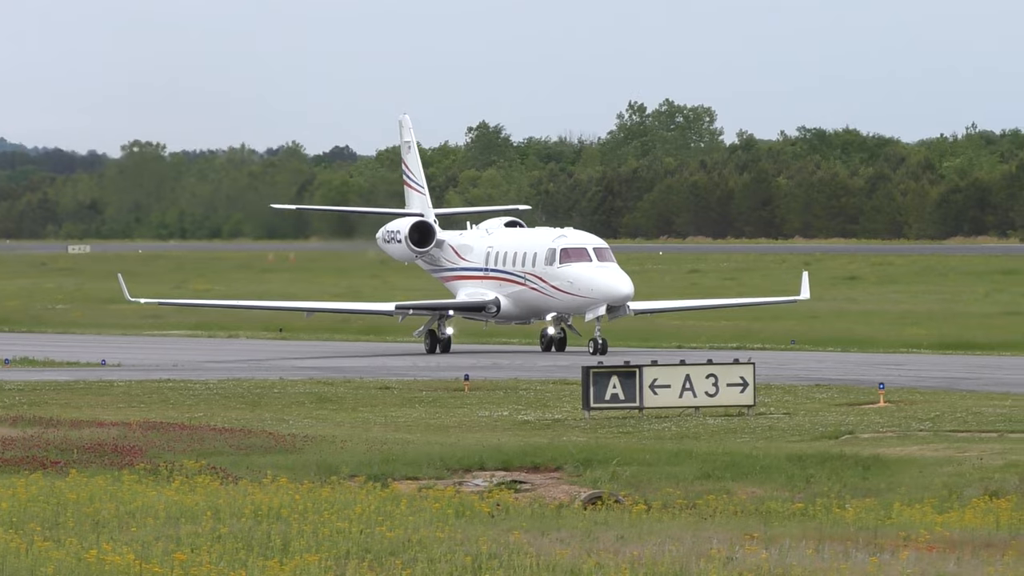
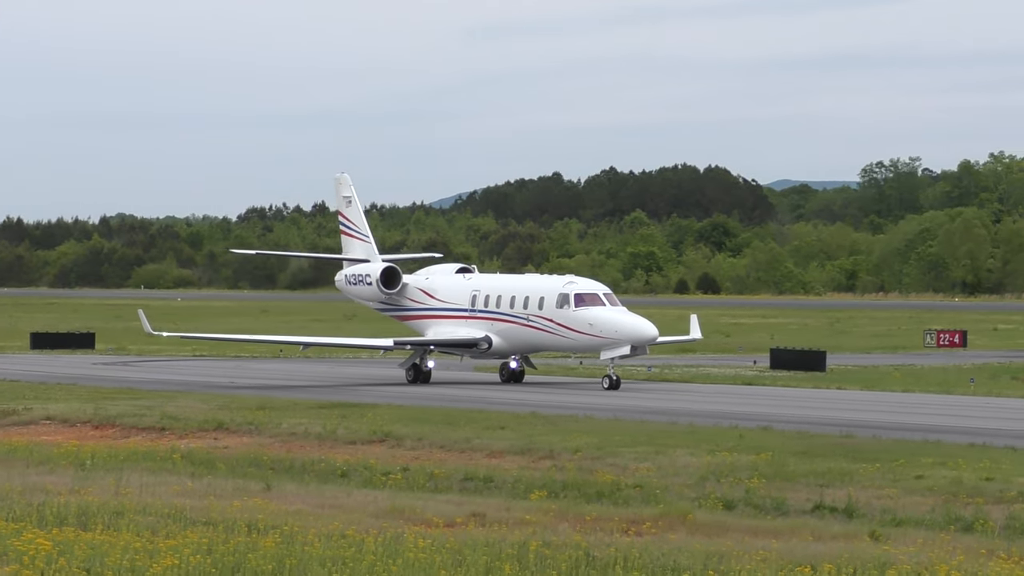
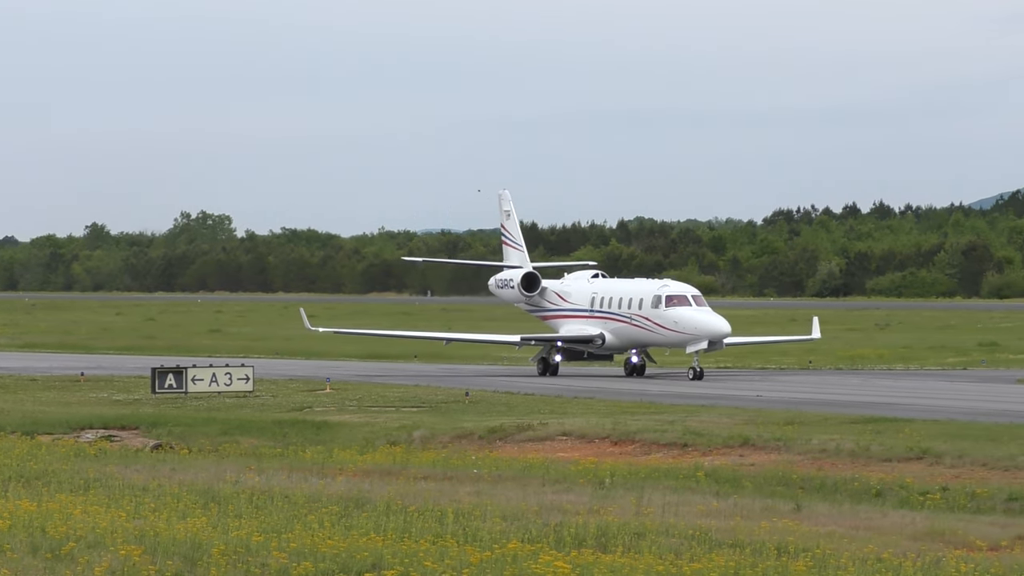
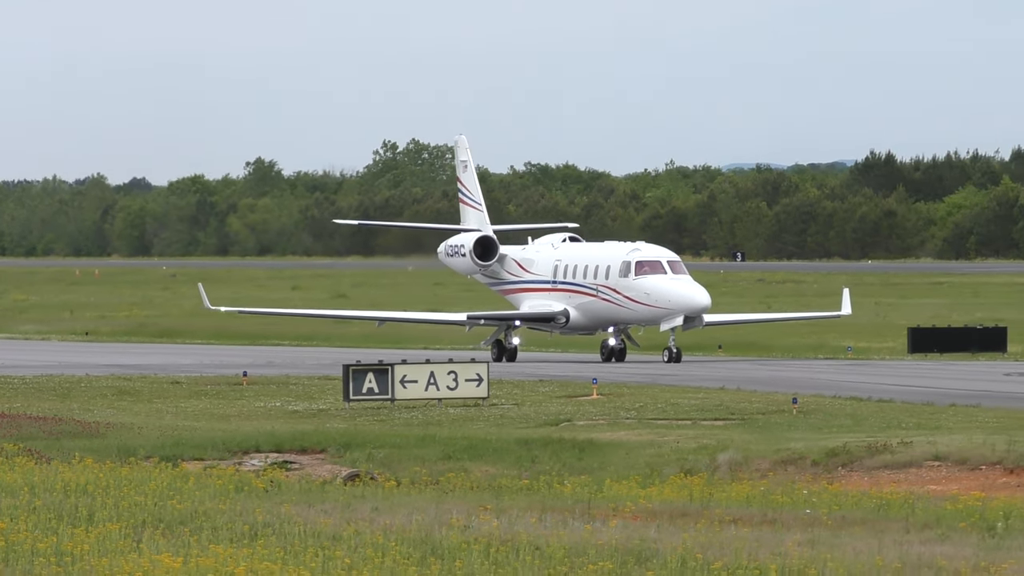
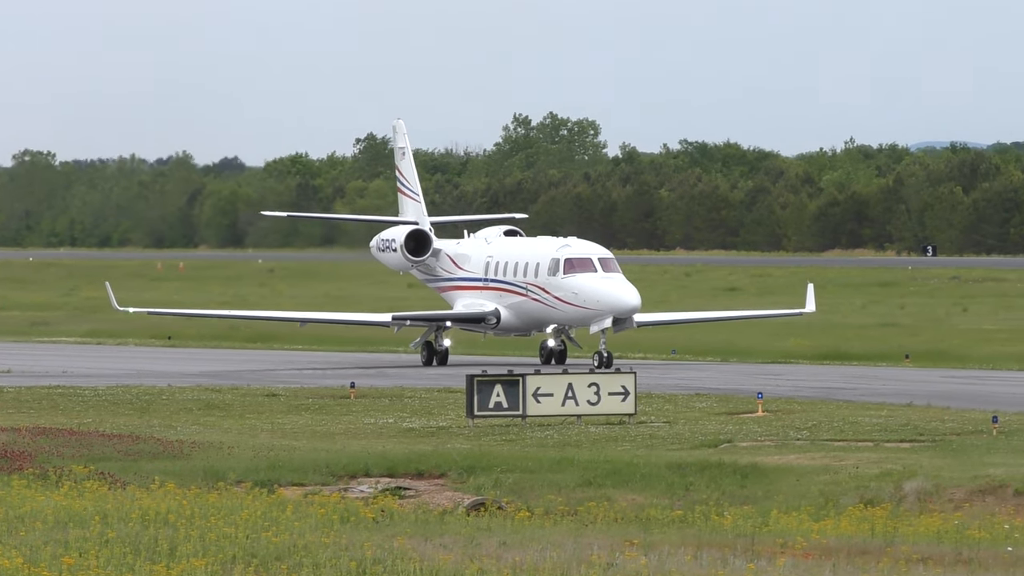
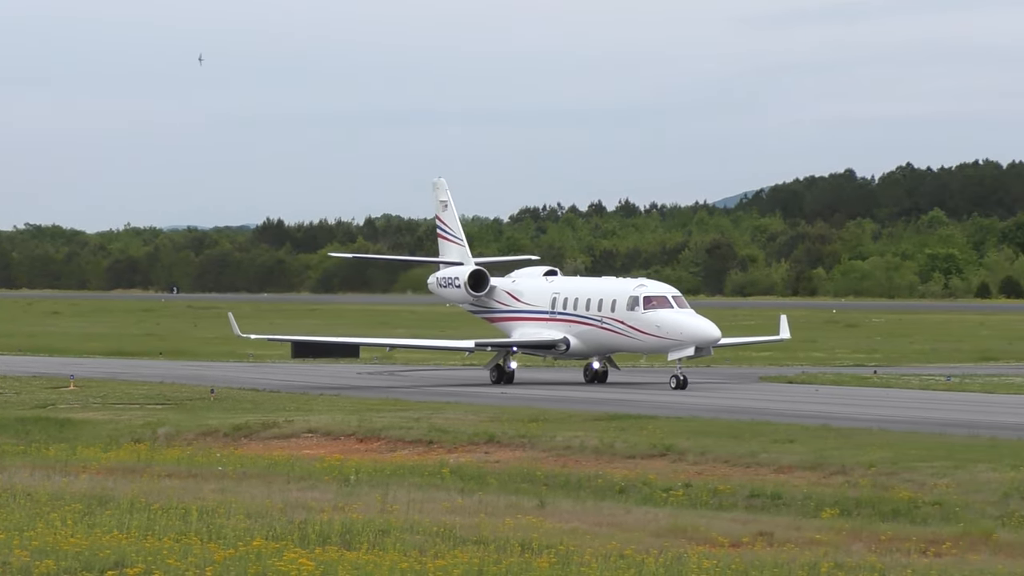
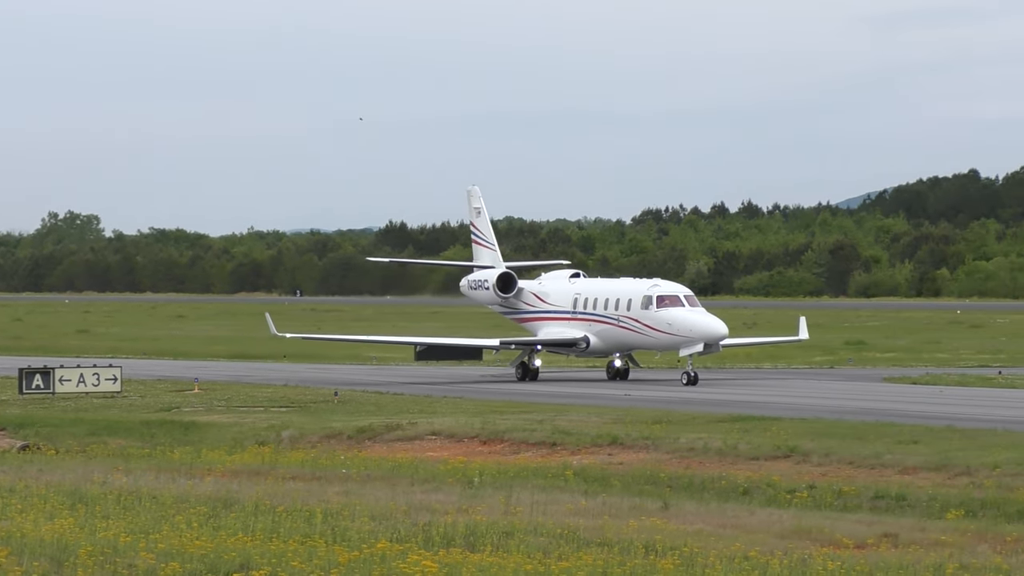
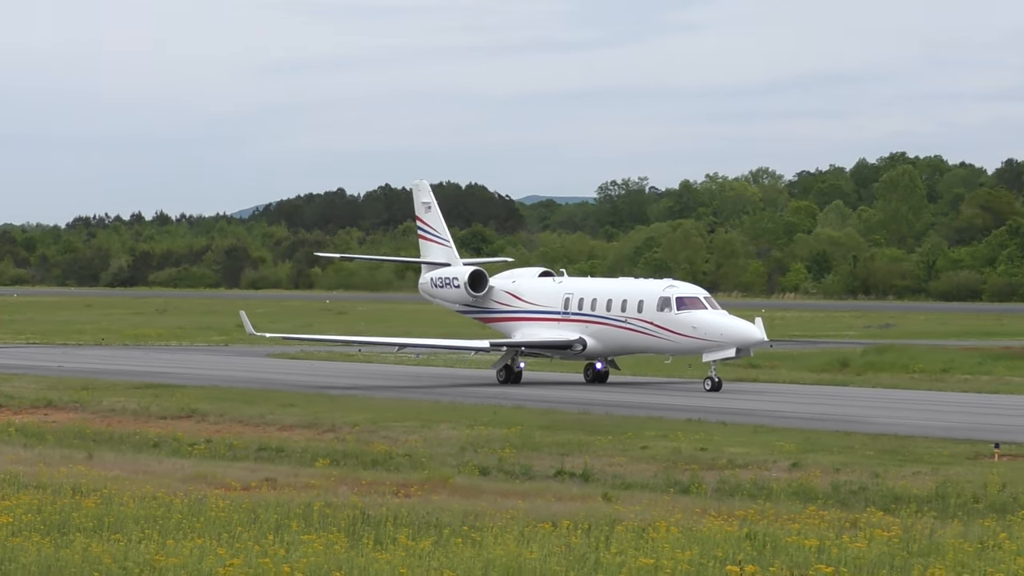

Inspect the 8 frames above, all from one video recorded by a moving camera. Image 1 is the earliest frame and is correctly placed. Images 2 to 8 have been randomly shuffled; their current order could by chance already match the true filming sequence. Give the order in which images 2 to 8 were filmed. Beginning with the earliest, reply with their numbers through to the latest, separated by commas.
5, 4, 3, 7, 6, 2, 8
